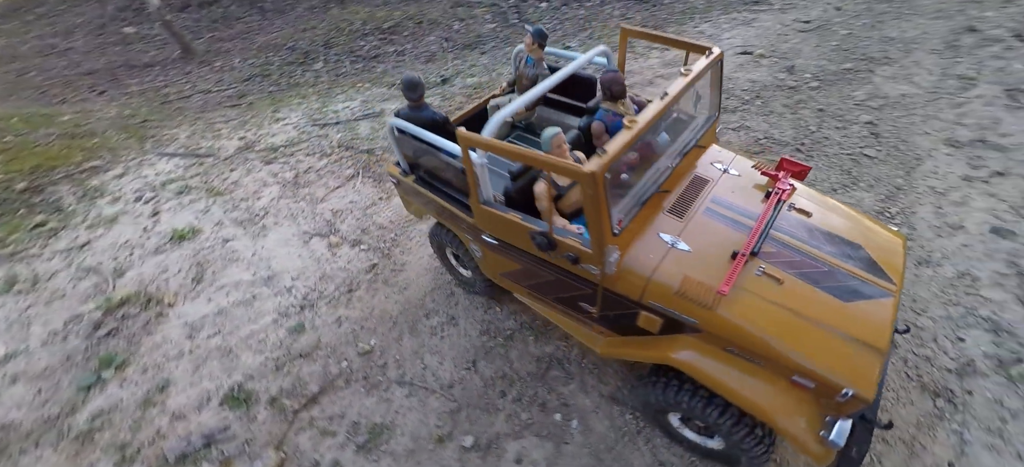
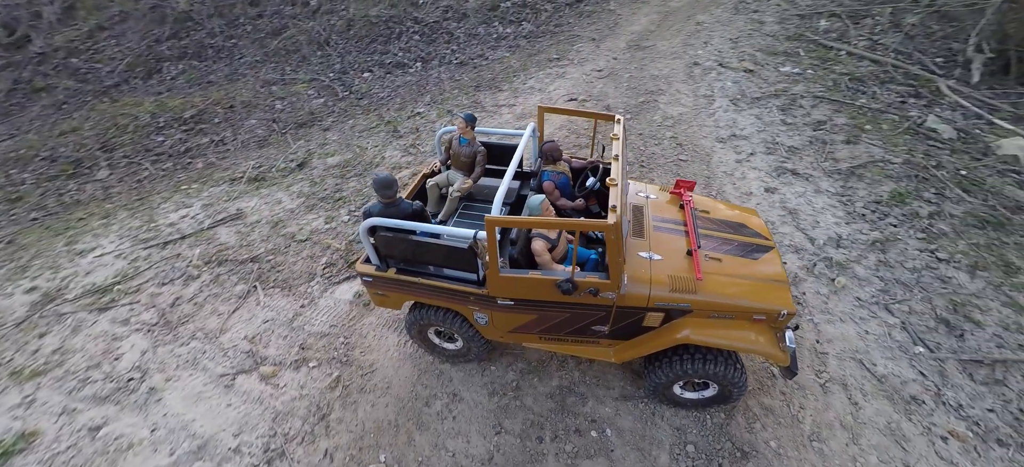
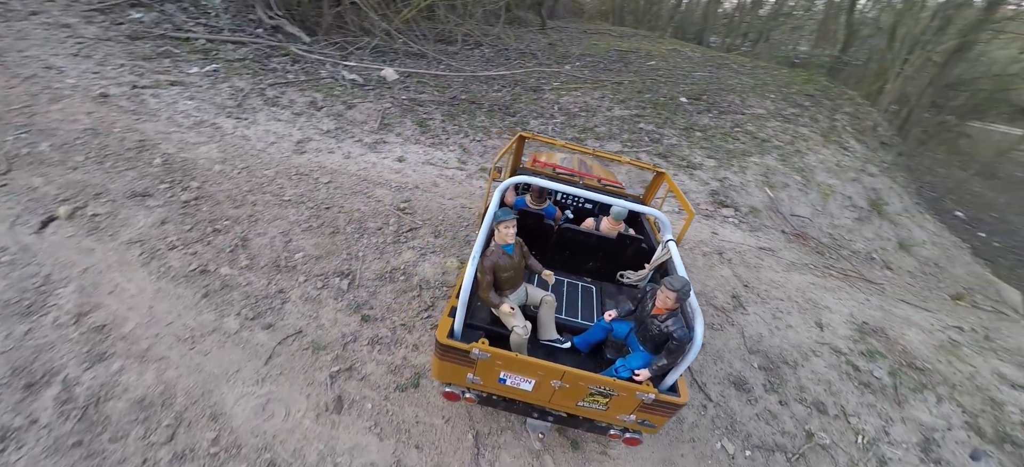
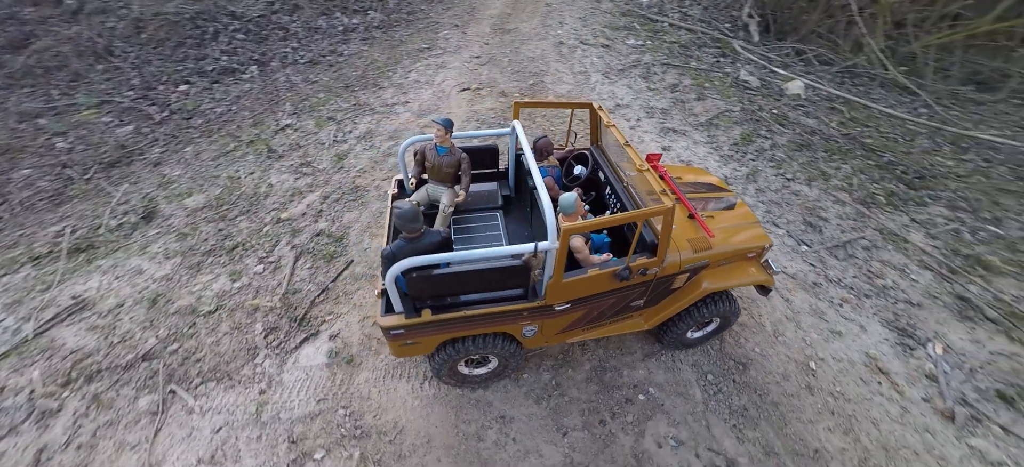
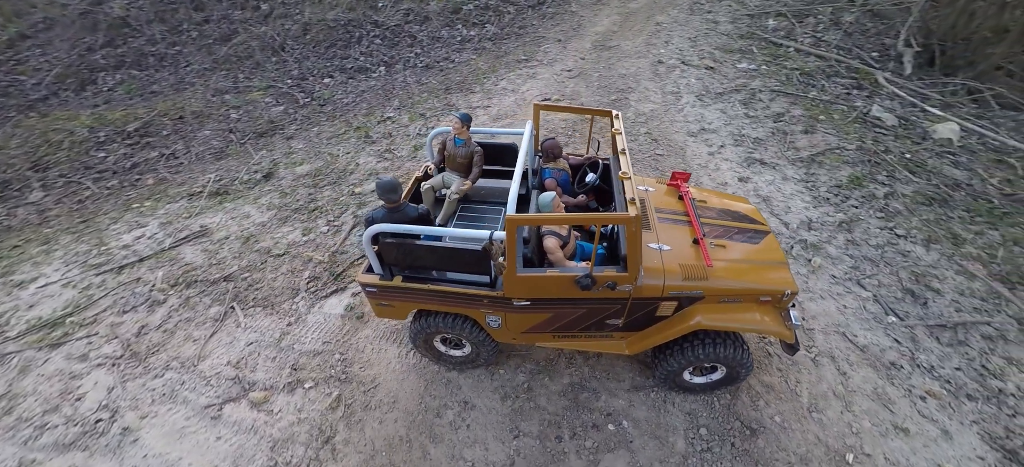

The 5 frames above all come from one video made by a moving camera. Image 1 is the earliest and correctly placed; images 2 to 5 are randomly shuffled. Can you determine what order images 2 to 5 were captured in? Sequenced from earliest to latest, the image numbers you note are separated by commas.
2, 5, 4, 3
